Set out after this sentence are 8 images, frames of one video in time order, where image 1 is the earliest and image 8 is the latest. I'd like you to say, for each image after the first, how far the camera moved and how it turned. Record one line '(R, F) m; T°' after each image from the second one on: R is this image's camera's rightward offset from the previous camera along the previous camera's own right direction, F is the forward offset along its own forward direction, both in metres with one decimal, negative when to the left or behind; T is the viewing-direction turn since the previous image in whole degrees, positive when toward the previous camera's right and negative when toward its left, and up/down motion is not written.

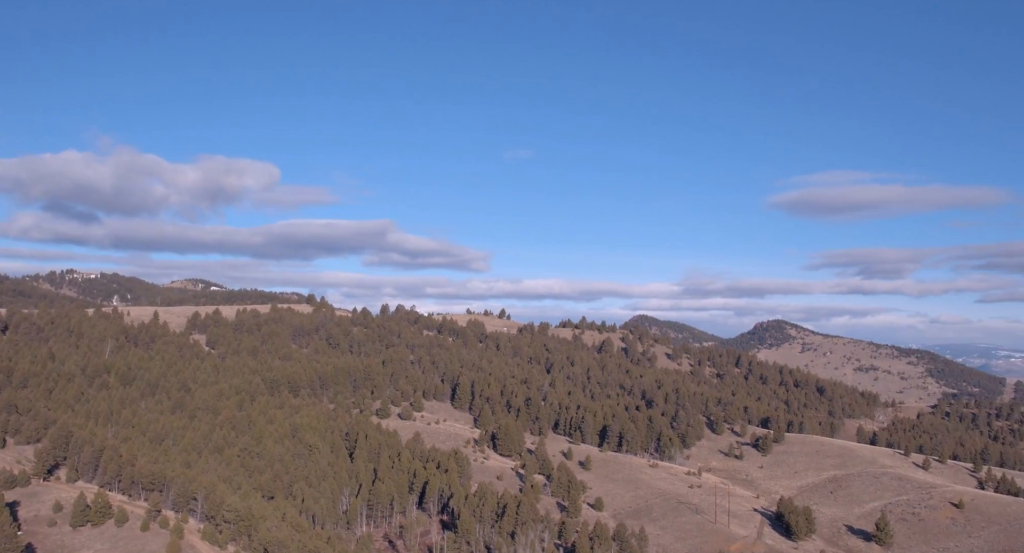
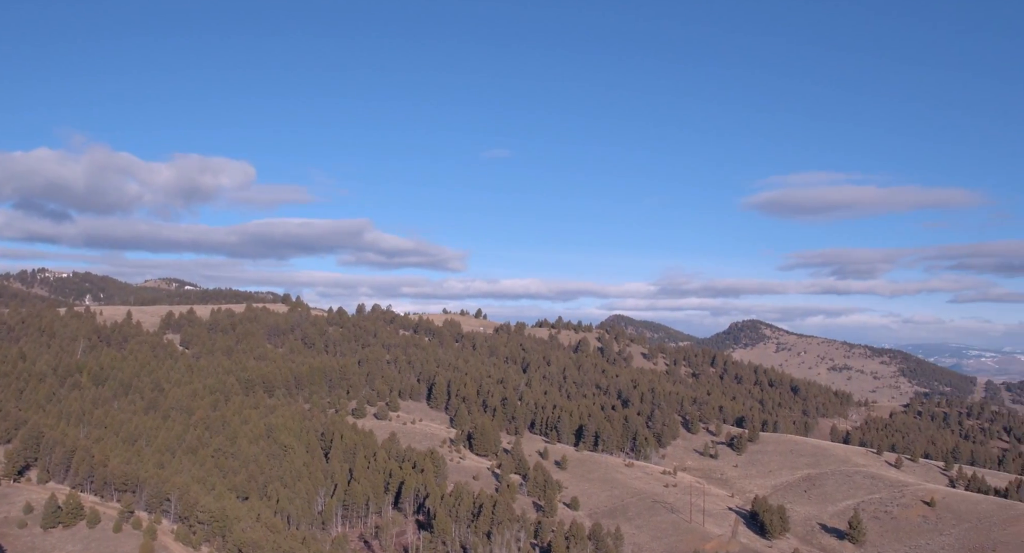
(+0.3, 0.0) m; +1°
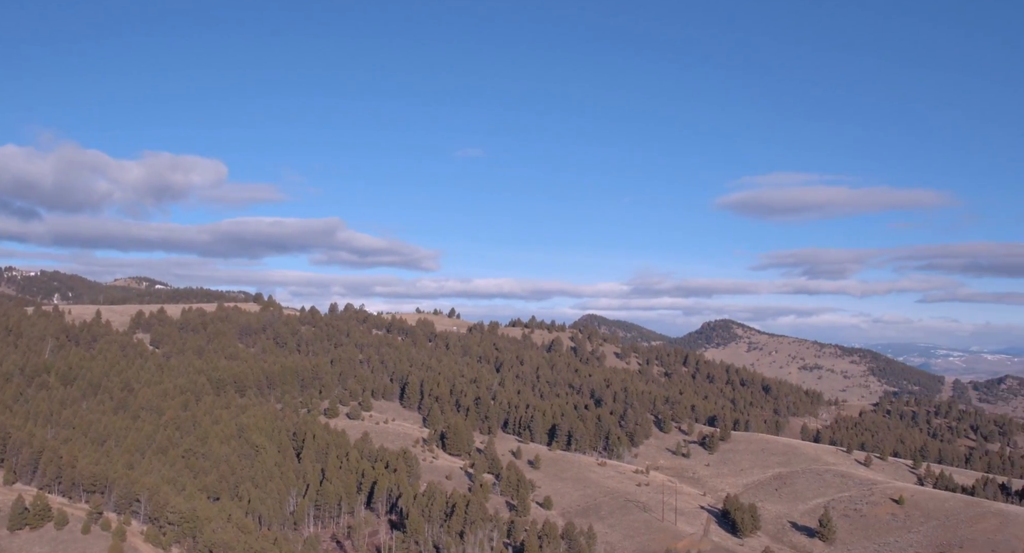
(+0.4, 0.0) m; +1°
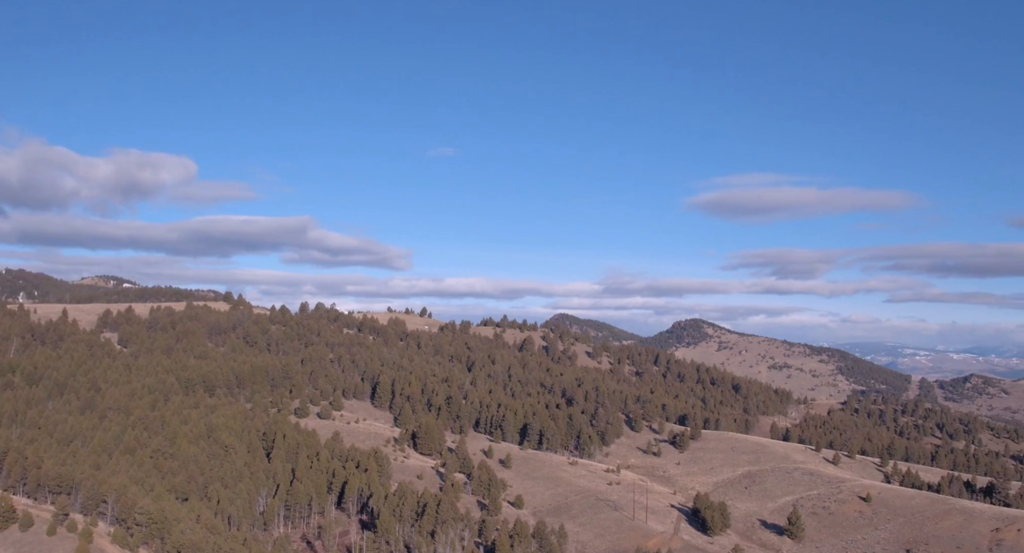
(+0.4, 0.0) m; +1°
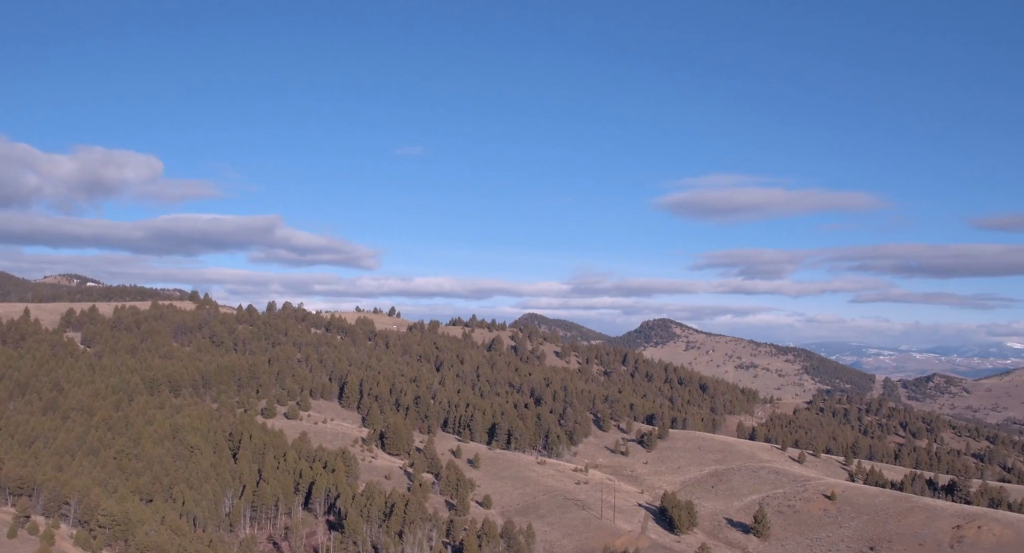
(+0.5, 0.0) m; +1°
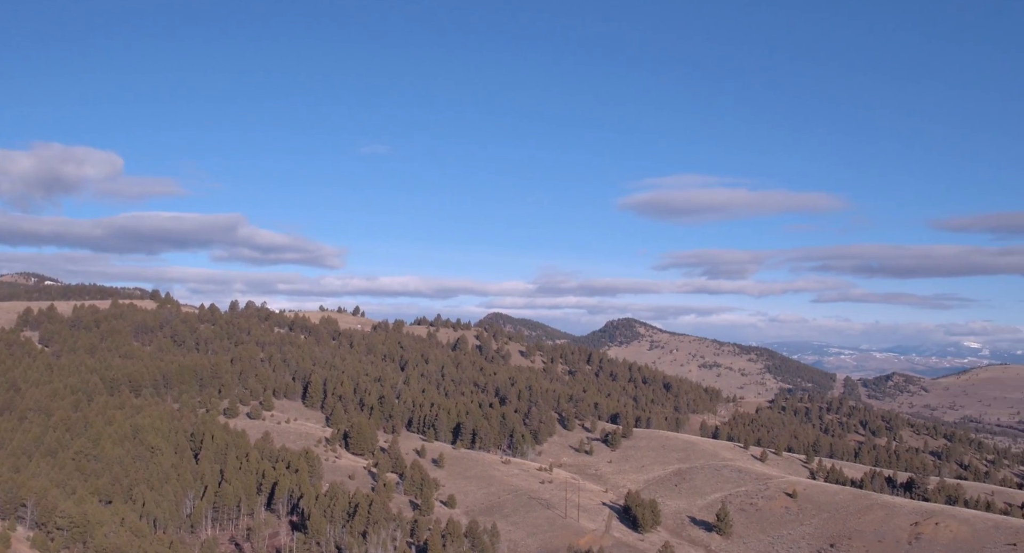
(+0.5, 0.0) m; +2°
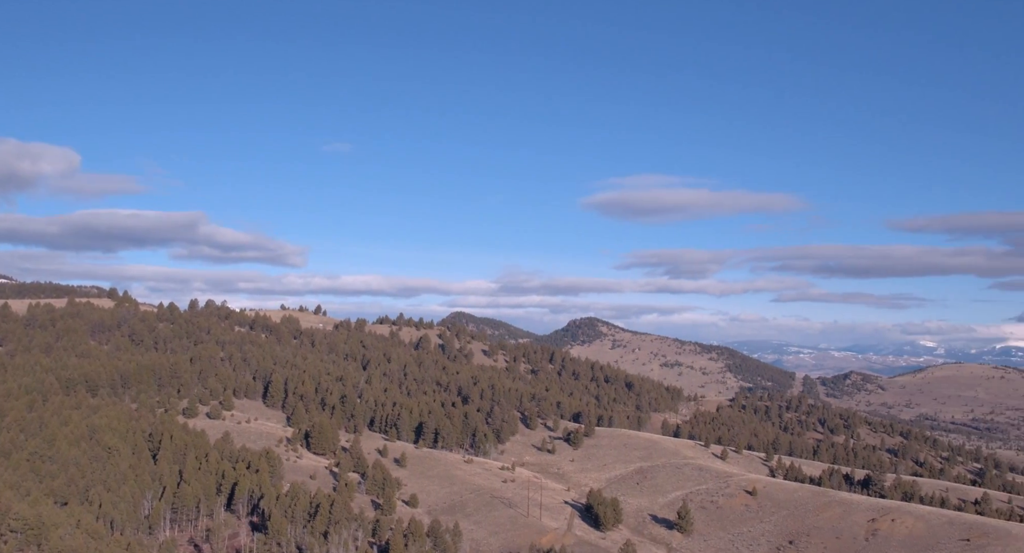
(+0.5, -0.1) m; +2°
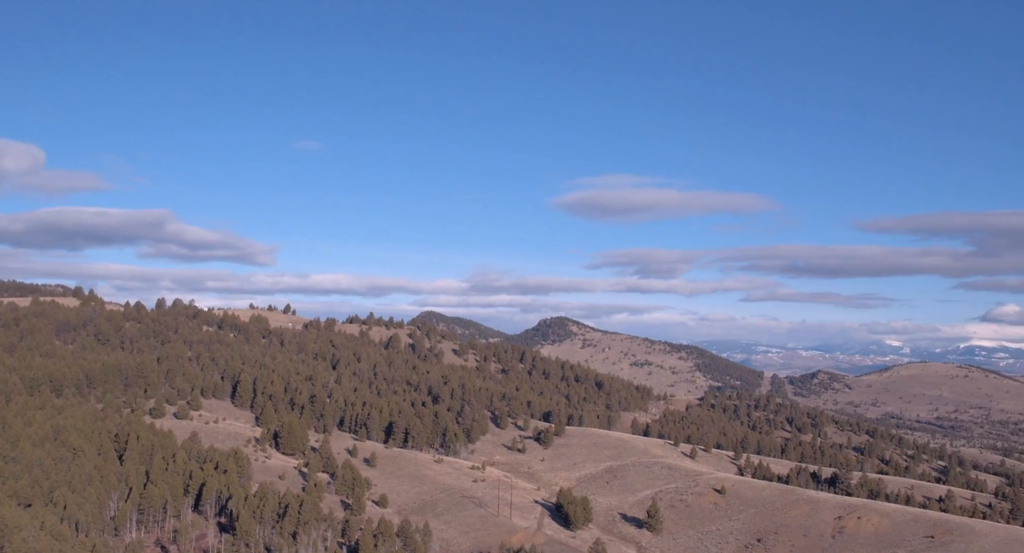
(+0.4, 0.0) m; +1°
